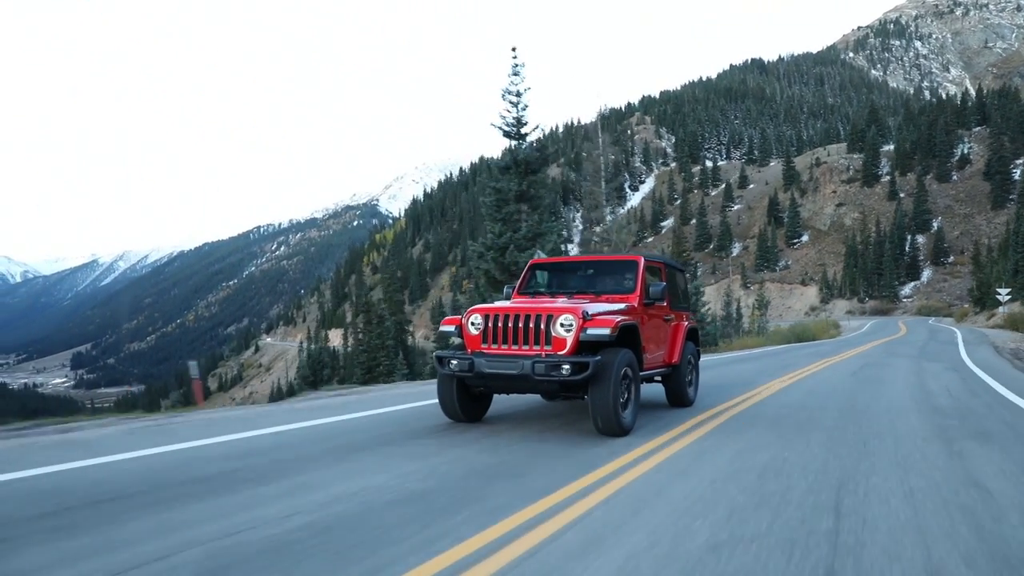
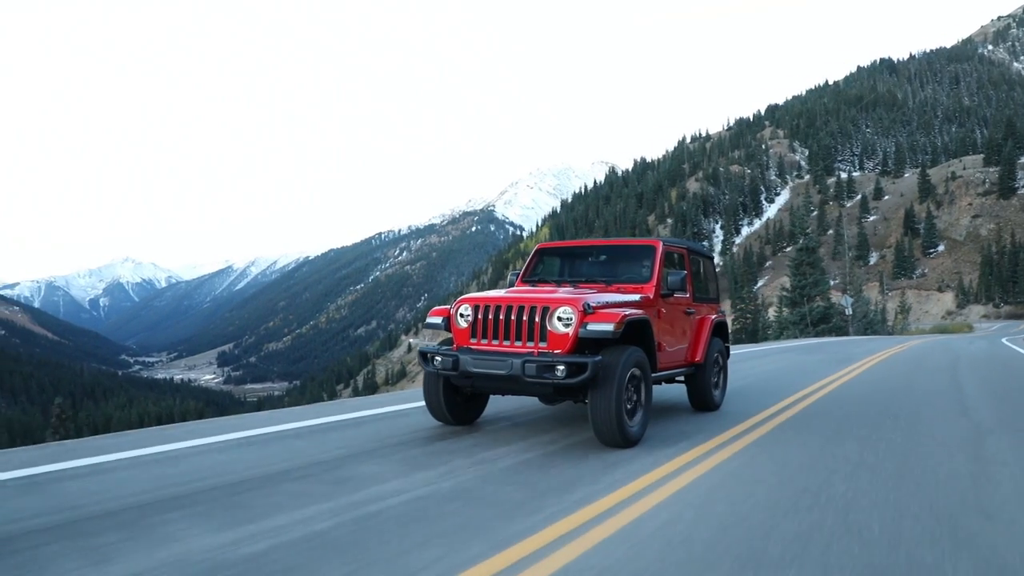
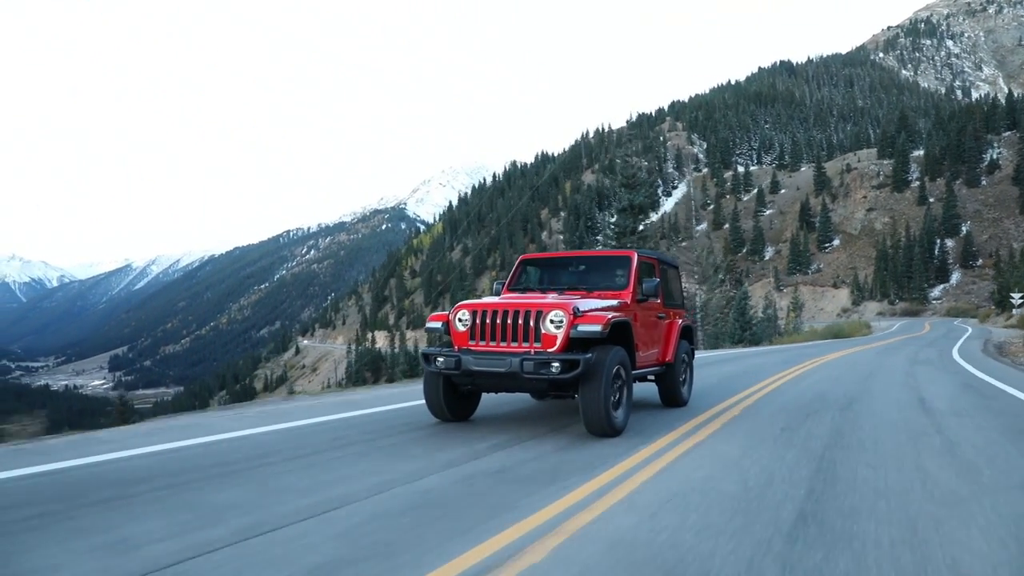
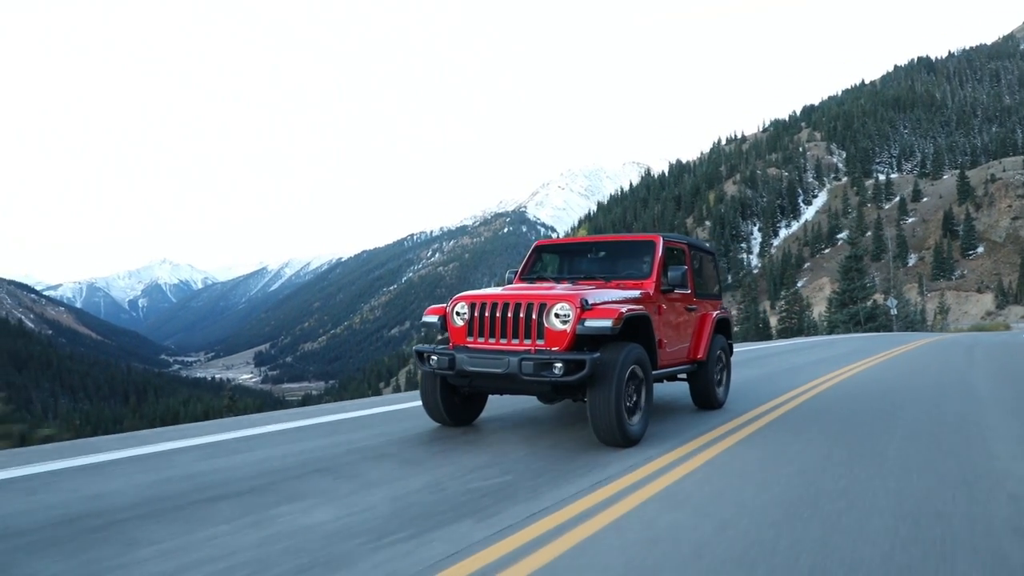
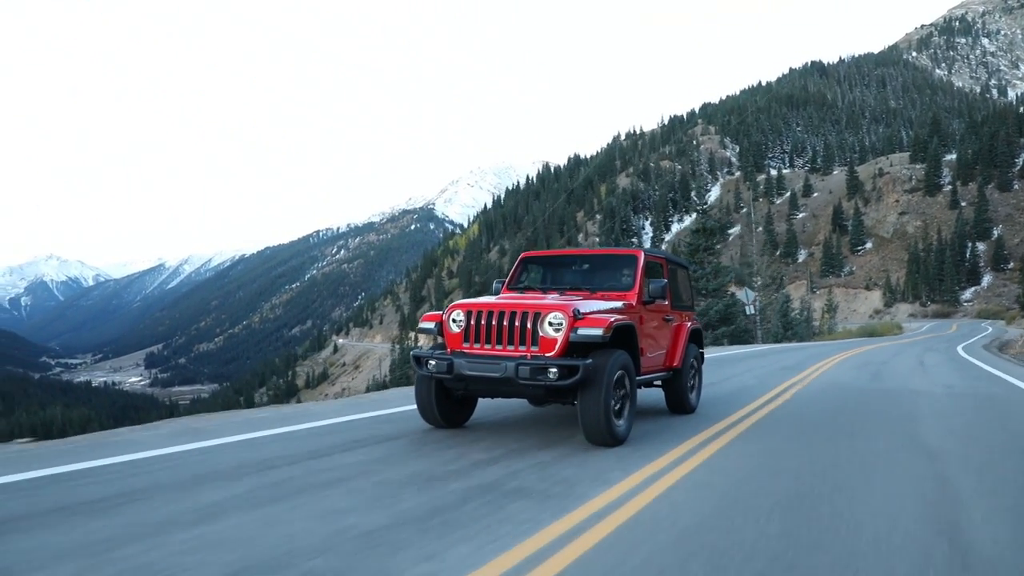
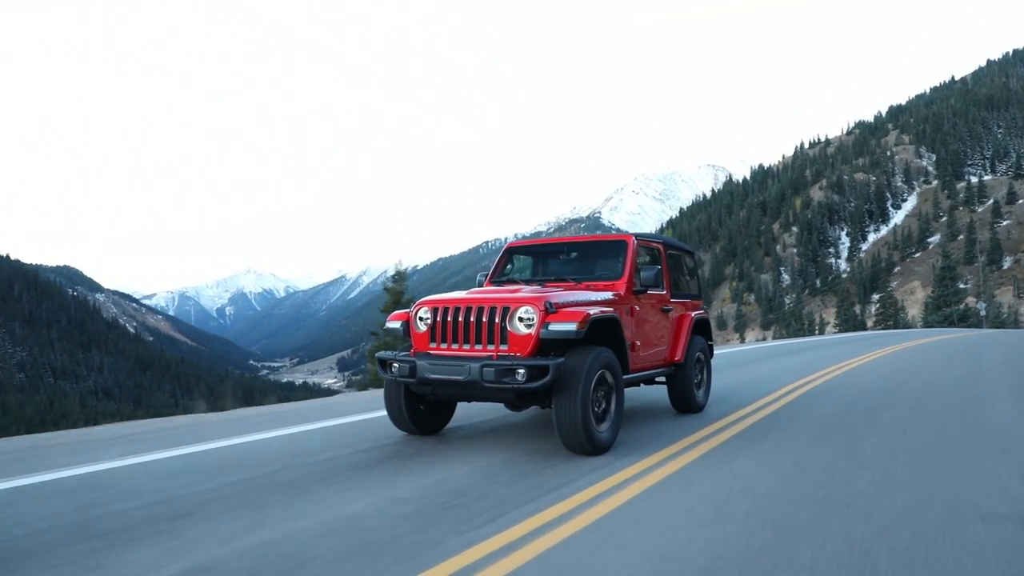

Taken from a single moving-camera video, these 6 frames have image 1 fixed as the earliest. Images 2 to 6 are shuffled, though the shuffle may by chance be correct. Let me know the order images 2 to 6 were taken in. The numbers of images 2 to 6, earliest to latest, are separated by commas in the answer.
3, 5, 2, 4, 6
